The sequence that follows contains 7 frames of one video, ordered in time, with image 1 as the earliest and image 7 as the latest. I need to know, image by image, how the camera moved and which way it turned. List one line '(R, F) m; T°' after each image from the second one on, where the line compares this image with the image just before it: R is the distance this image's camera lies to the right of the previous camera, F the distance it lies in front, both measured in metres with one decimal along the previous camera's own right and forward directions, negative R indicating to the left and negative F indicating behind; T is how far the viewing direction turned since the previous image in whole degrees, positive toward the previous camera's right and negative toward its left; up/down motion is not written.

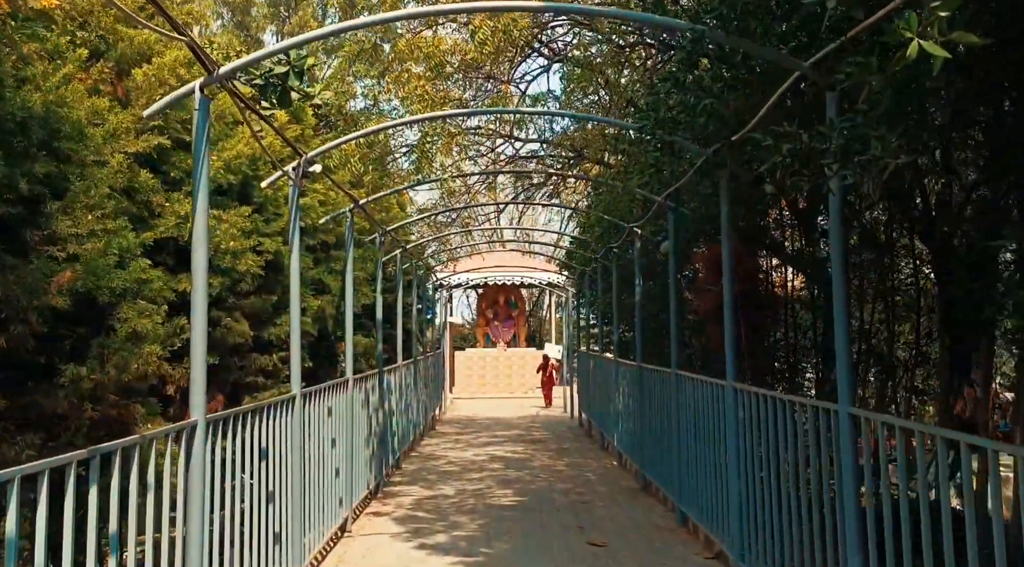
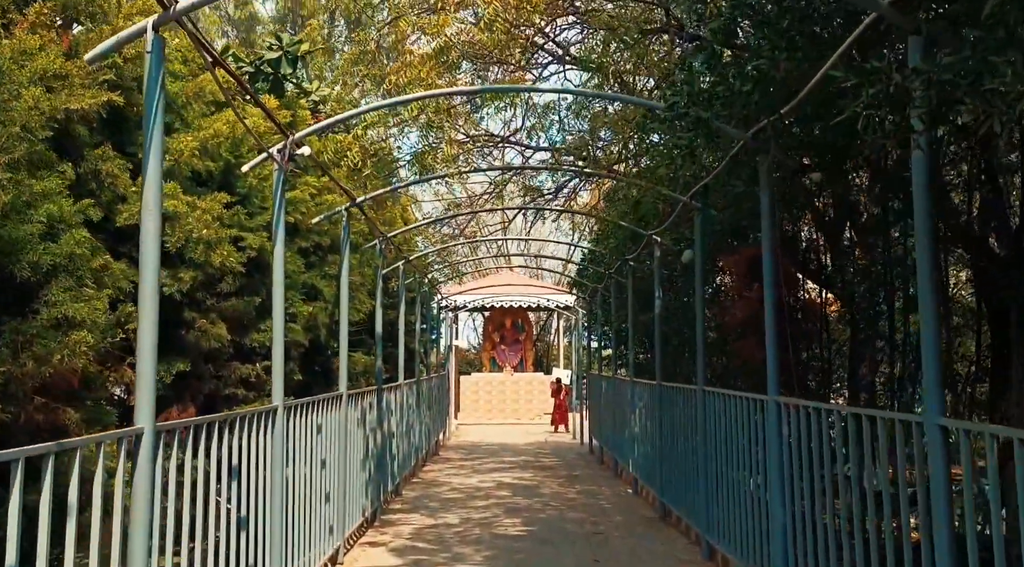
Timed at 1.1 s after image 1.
(0.0, +0.7) m; 0°
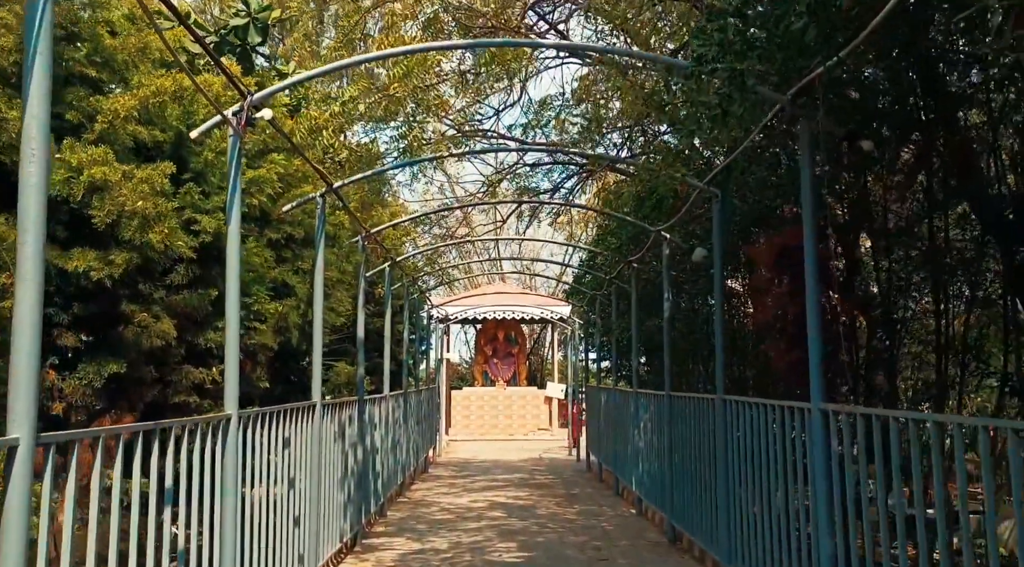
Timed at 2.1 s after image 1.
(0.0, +0.7) m; +1°
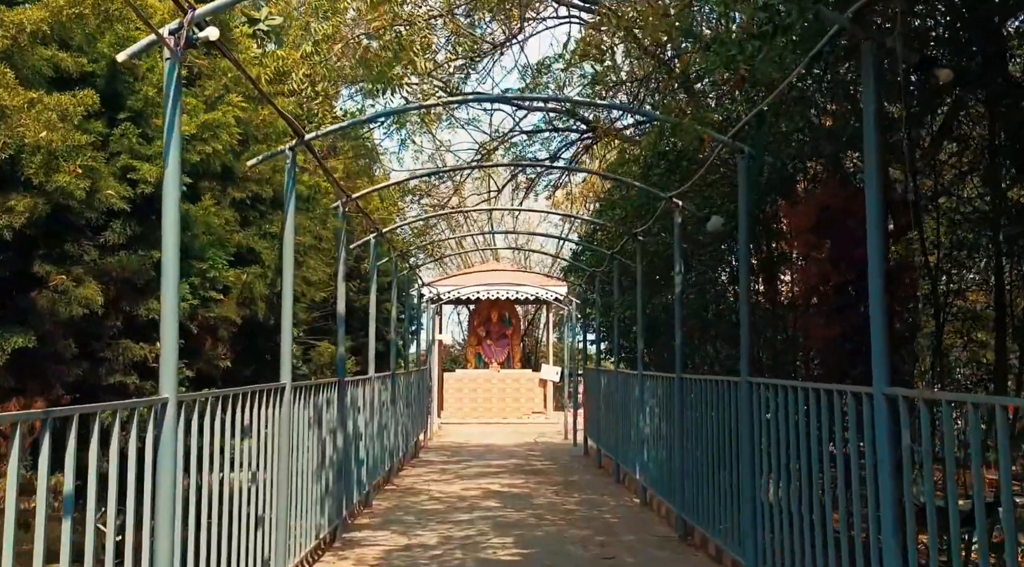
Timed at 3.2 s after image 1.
(0.0, +0.7) m; 0°
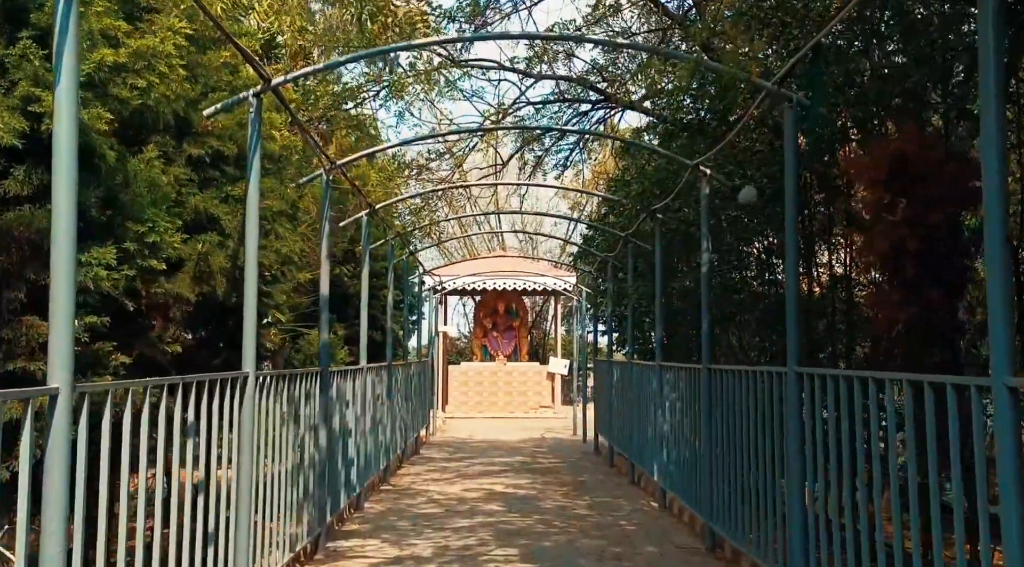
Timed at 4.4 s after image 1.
(0.0, +0.8) m; 0°
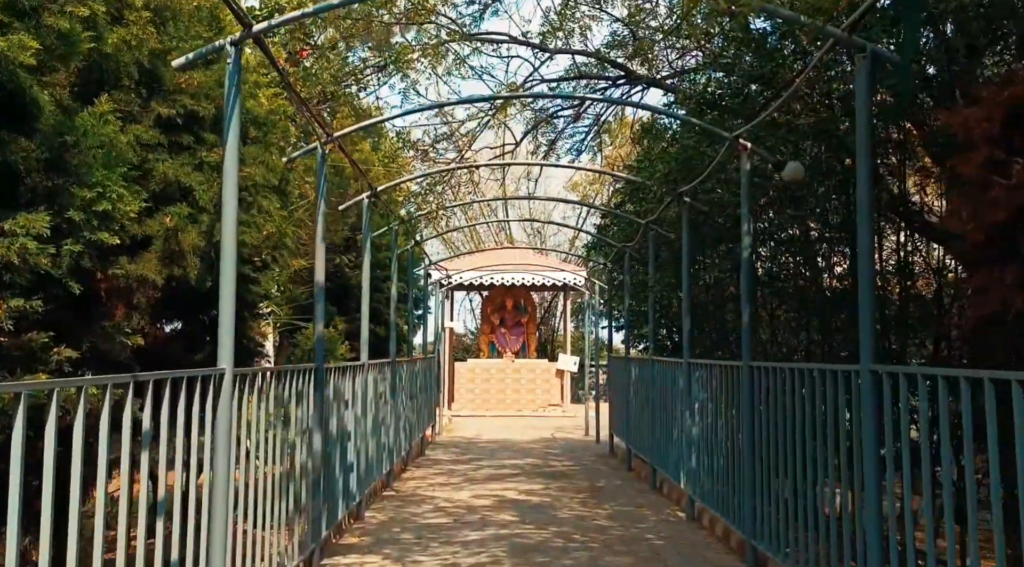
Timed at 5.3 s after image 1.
(-0.1, +0.7) m; 0°
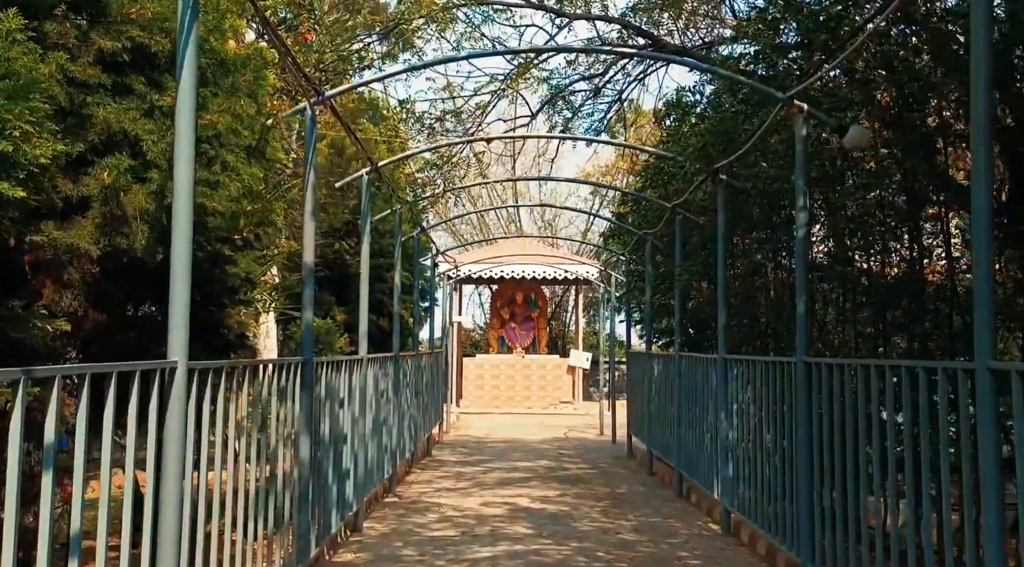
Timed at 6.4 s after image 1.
(-0.1, +0.8) m; -1°
